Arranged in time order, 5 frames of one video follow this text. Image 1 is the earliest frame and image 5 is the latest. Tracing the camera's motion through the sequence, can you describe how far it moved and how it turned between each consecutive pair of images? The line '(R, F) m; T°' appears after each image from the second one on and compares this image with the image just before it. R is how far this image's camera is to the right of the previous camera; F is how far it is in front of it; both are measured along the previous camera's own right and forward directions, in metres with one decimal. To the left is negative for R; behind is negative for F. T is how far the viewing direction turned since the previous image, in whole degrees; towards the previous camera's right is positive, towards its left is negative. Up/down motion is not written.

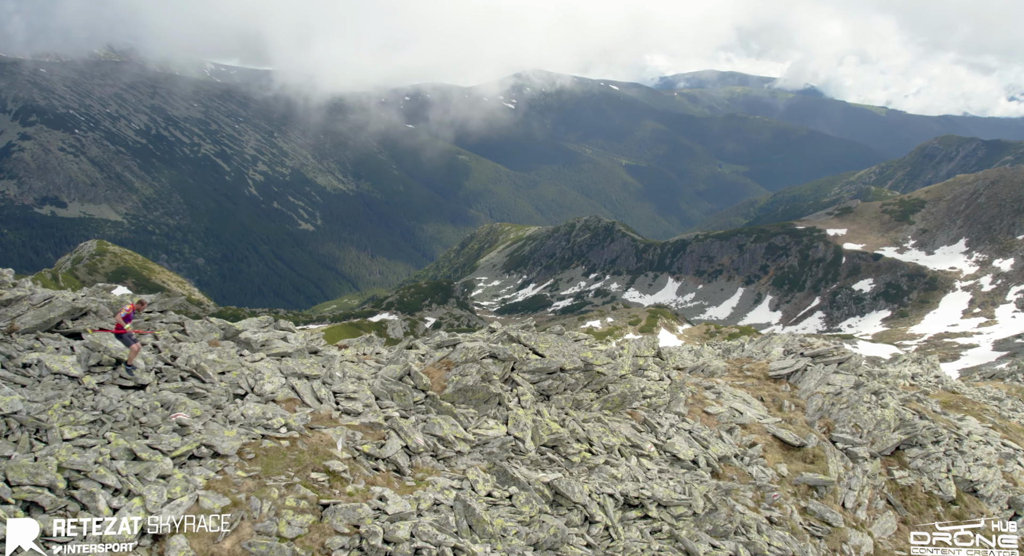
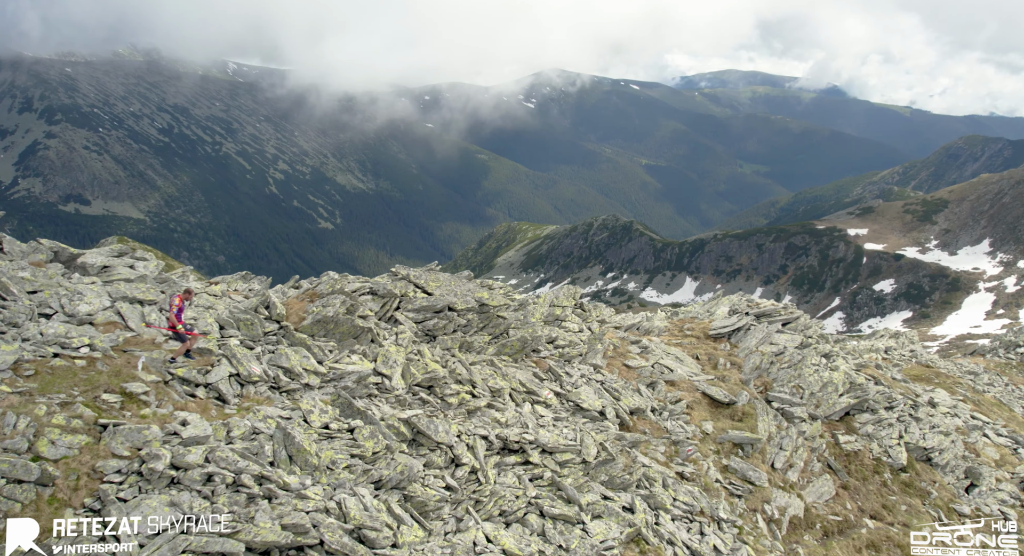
(+6.5, +3.2) m; 0°
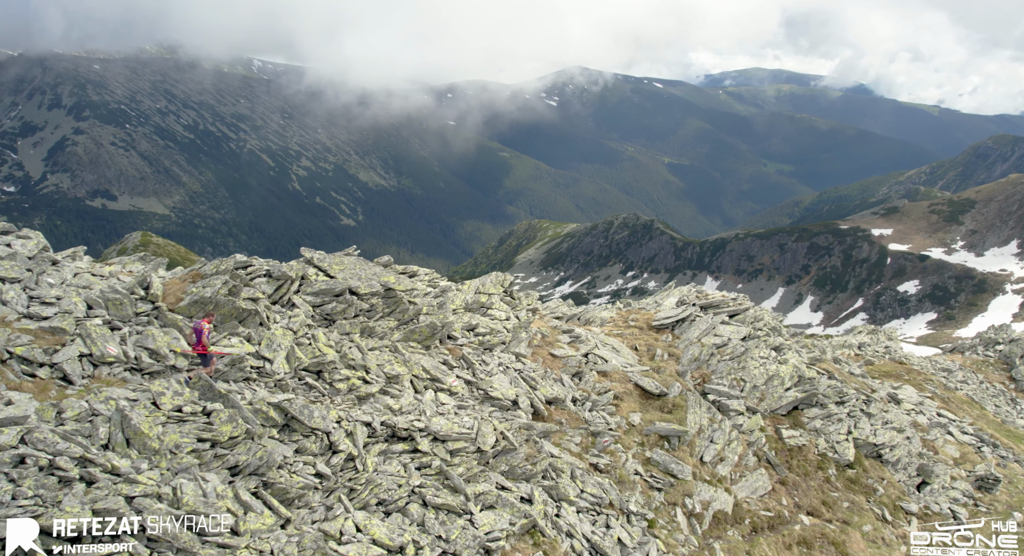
(+5.3, +1.3) m; 0°
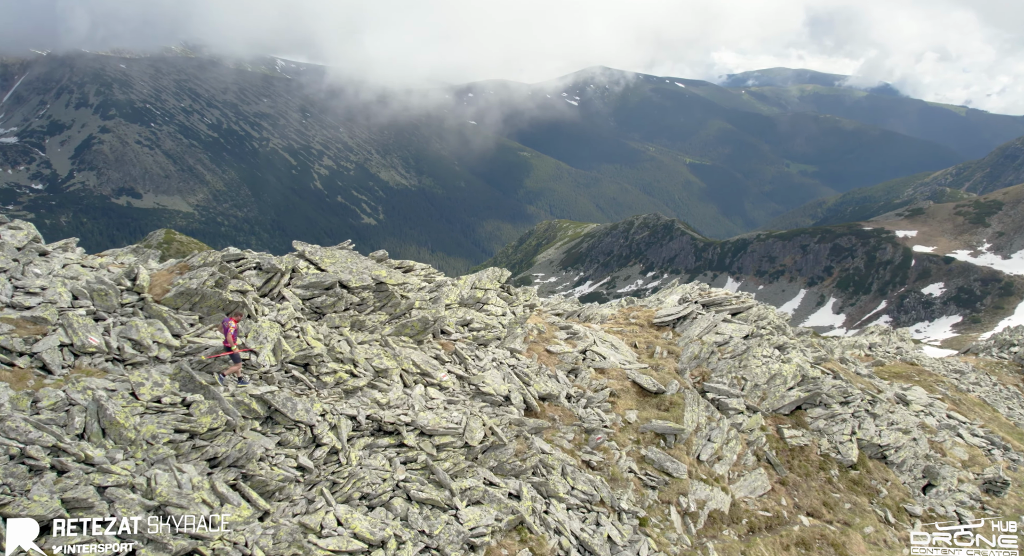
(+1.2, +0.4) m; -1°
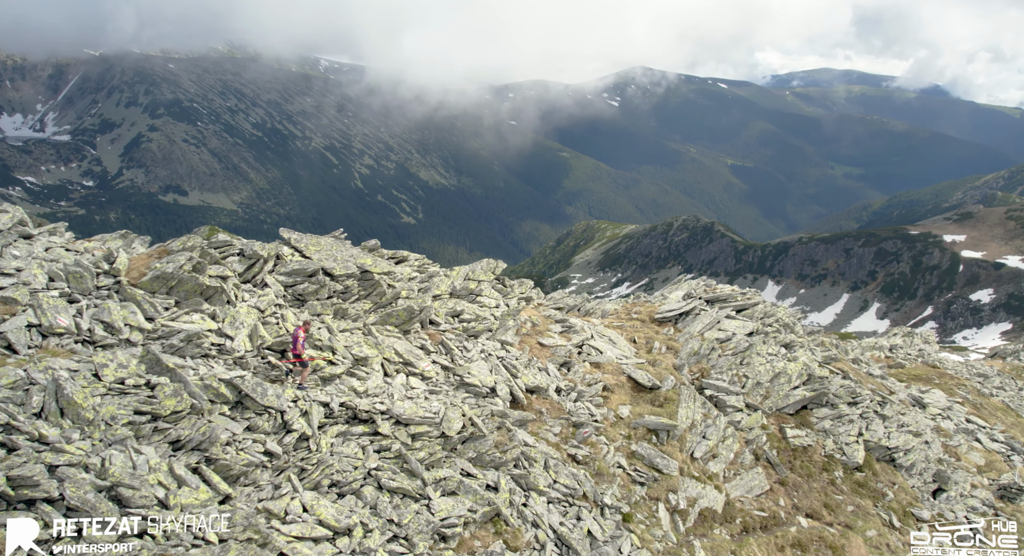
(+2.3, +0.6) m; -2°
